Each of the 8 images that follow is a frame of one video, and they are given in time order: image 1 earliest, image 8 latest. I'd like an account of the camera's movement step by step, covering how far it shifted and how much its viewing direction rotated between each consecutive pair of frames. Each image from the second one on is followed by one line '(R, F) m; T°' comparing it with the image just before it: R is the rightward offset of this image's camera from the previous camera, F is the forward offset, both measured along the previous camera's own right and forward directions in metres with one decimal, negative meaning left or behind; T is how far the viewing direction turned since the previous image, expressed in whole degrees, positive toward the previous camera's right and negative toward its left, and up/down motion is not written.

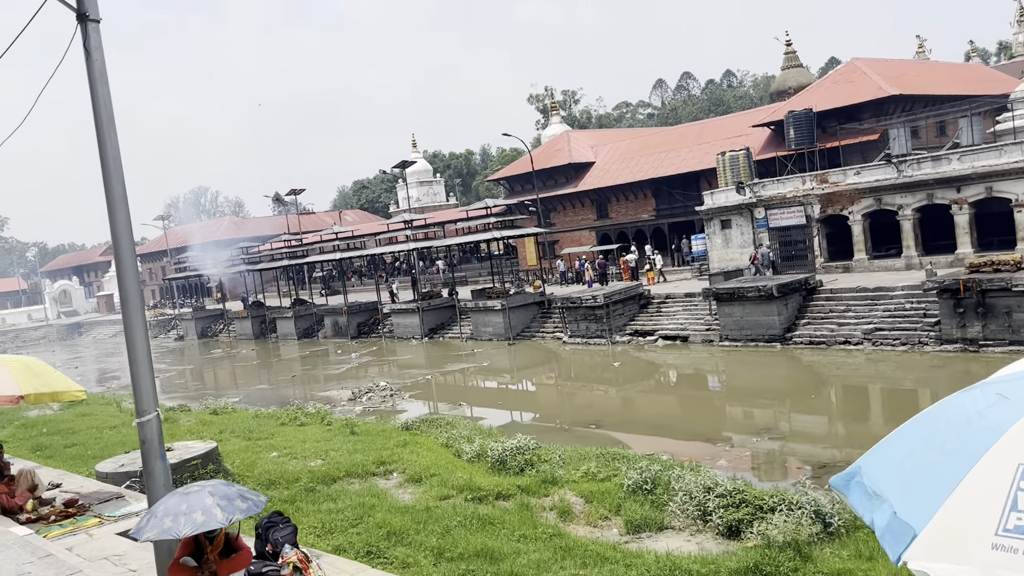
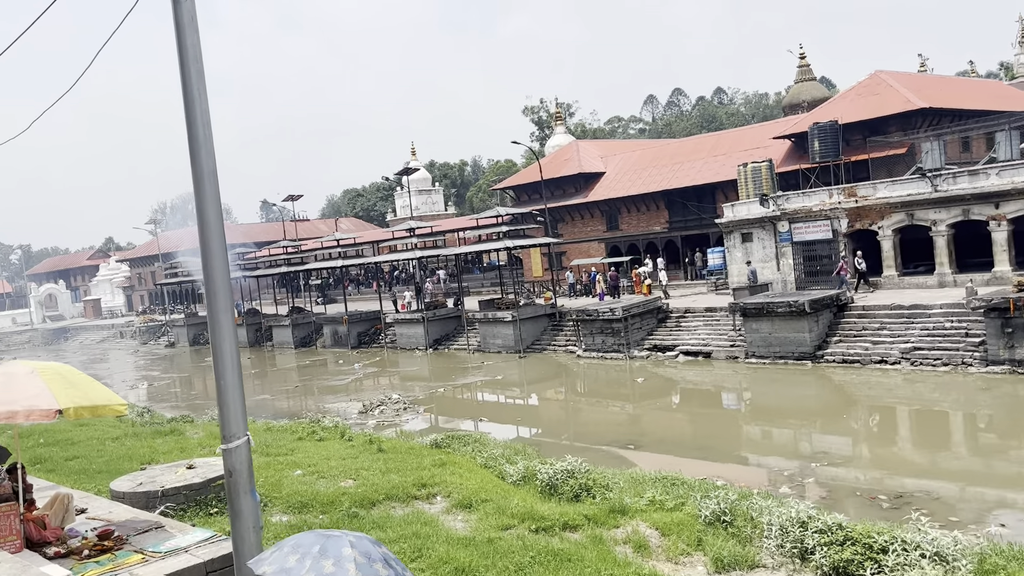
(-0.7, +0.7) m; +1°
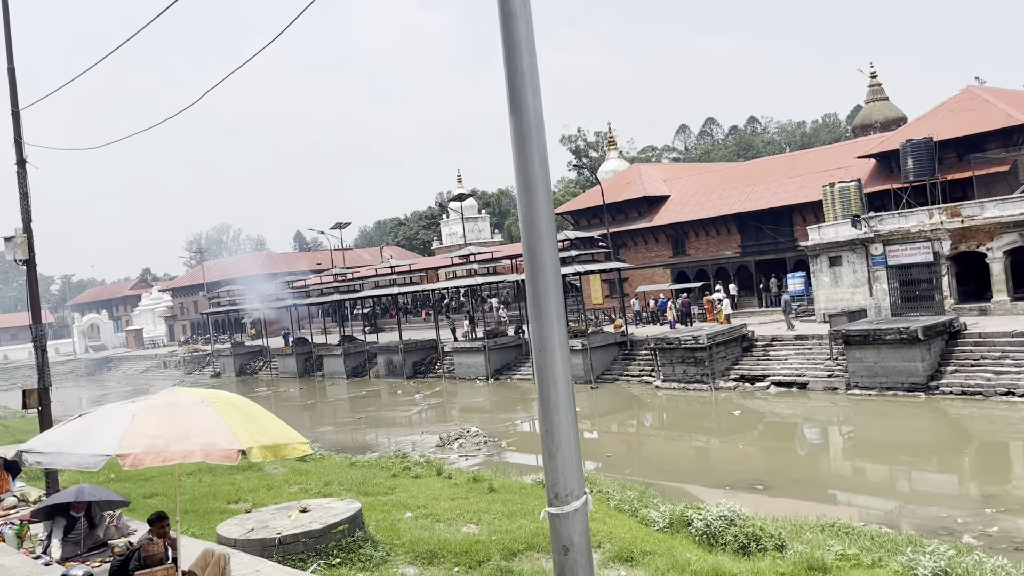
(-1.2, +1.0) m; -2°
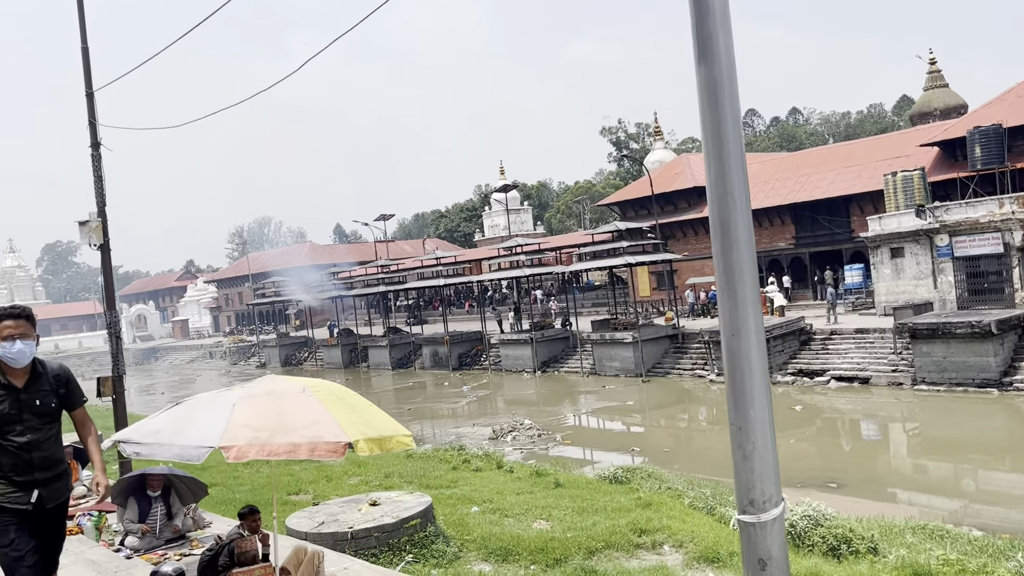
(-0.4, +0.3) m; -2°
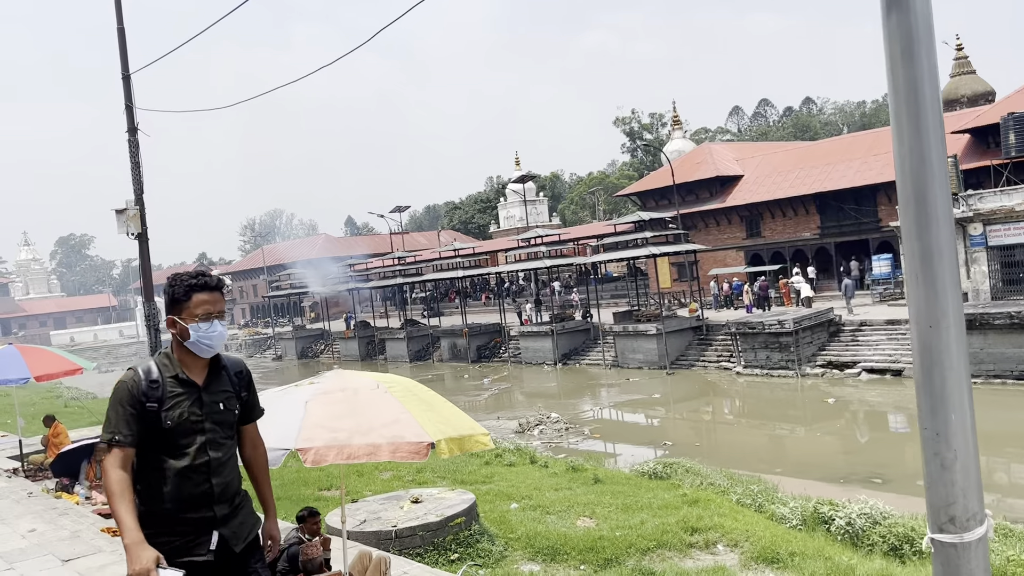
(-0.3, +0.3) m; -1°
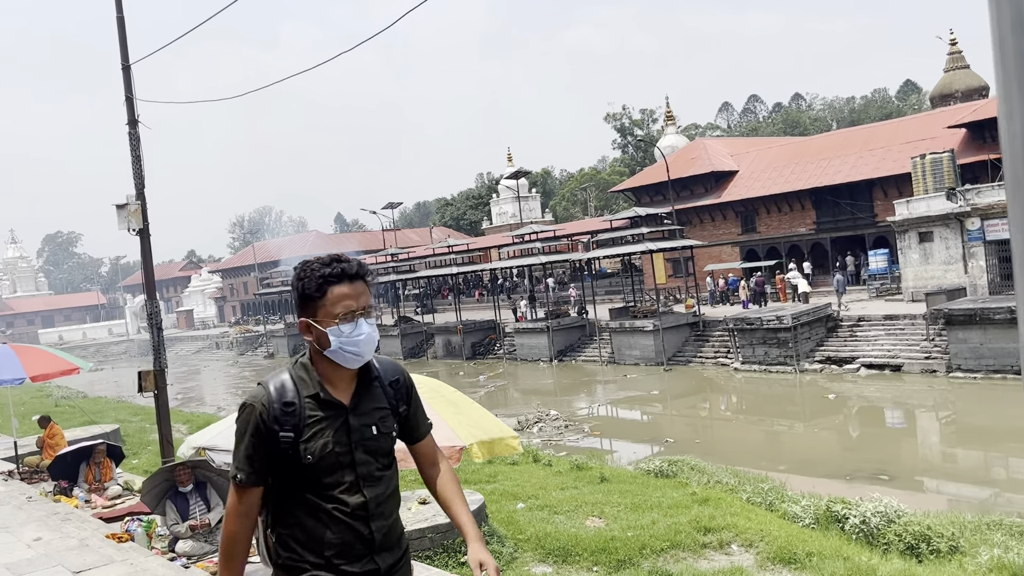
(-0.2, +0.2) m; +1°
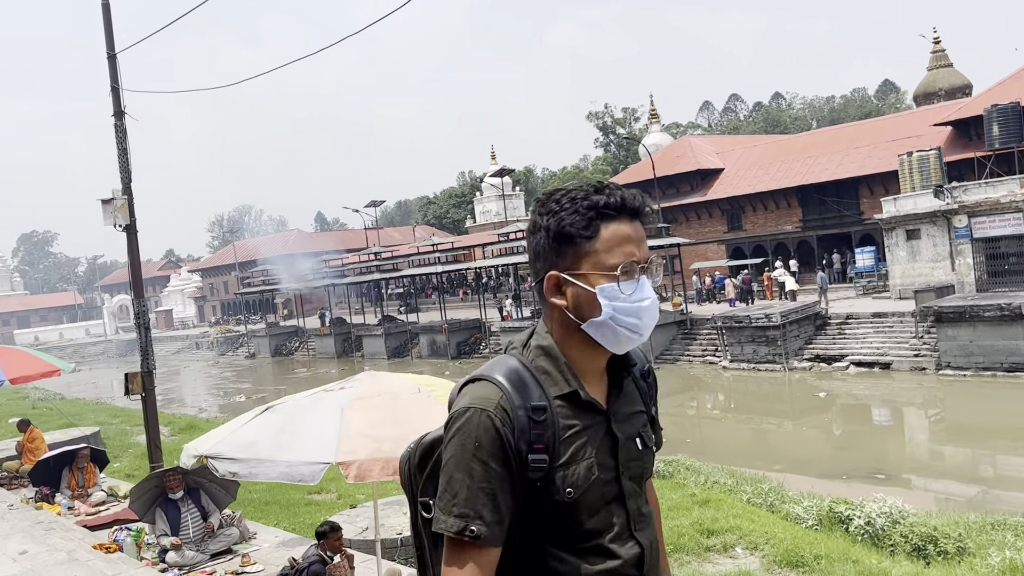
(-0.1, +0.2) m; +1°
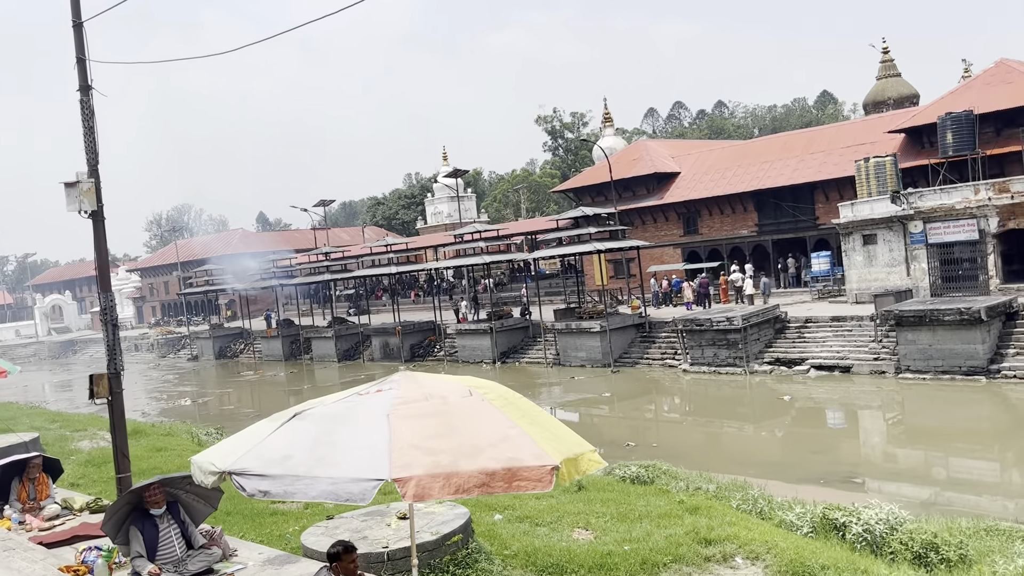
(-0.4, +0.4) m; +4°
